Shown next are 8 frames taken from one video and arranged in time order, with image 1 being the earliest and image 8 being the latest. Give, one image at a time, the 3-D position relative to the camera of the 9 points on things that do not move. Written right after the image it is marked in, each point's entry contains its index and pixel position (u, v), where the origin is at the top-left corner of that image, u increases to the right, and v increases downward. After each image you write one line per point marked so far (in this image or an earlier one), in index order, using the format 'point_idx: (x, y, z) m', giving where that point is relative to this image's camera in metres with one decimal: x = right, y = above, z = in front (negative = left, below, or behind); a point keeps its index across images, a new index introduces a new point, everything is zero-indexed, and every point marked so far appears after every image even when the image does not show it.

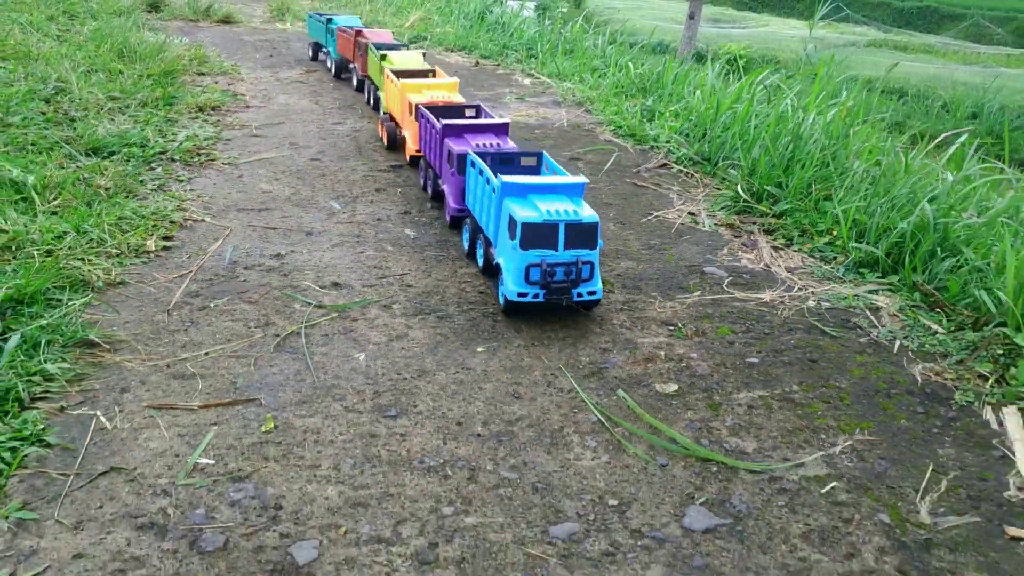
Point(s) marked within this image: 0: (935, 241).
0: (+1.9, +0.2, +4.2) m
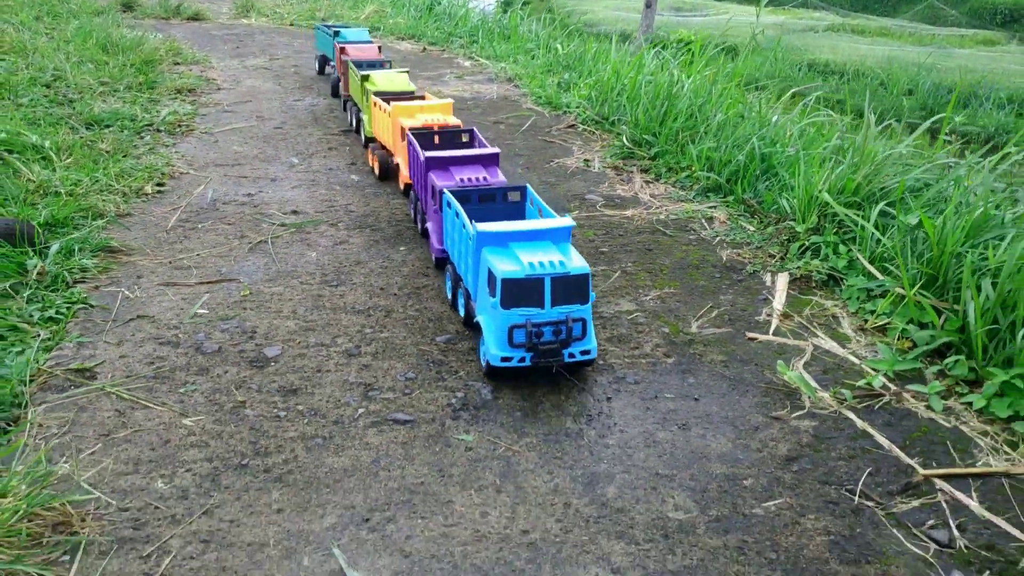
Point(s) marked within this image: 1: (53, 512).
0: (+1.4, +0.7, +5.5) m
1: (-1.2, -0.6, +2.5) m
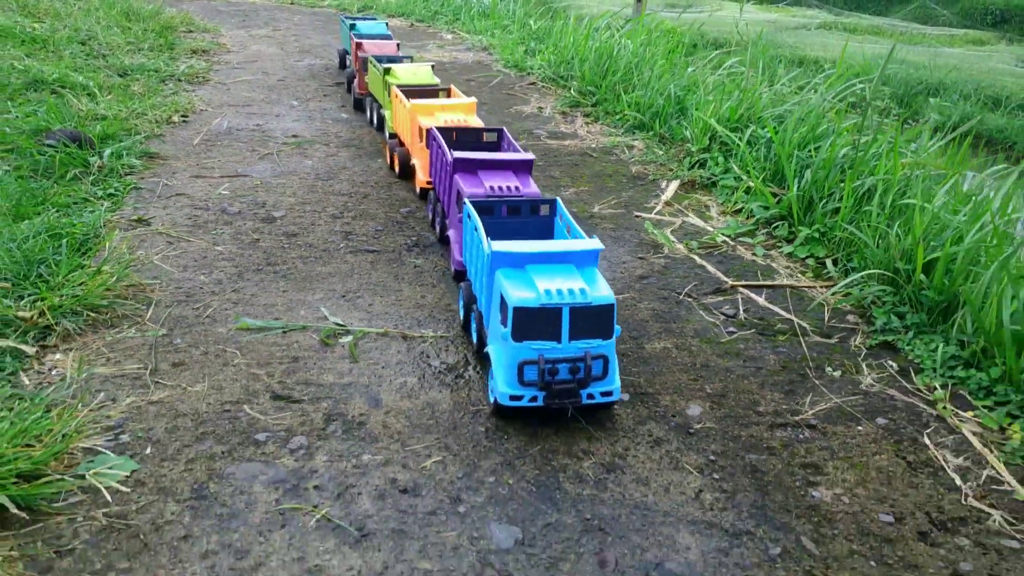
0: (+1.2, +1.3, +6.7) m
1: (-1.5, 0.0, +3.7) m
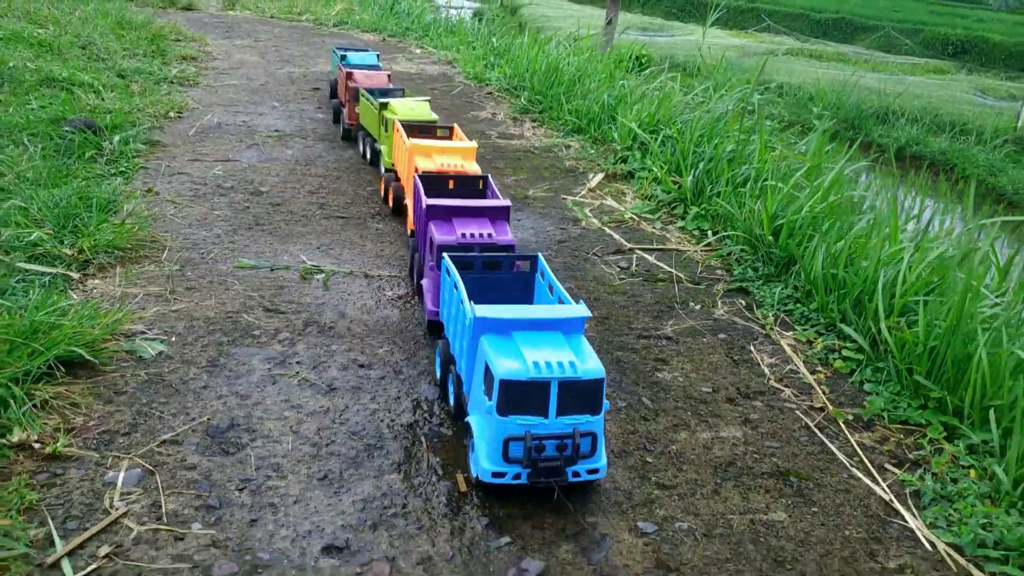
0: (+0.8, +1.5, +7.8) m
1: (-1.8, +0.3, +4.7) m
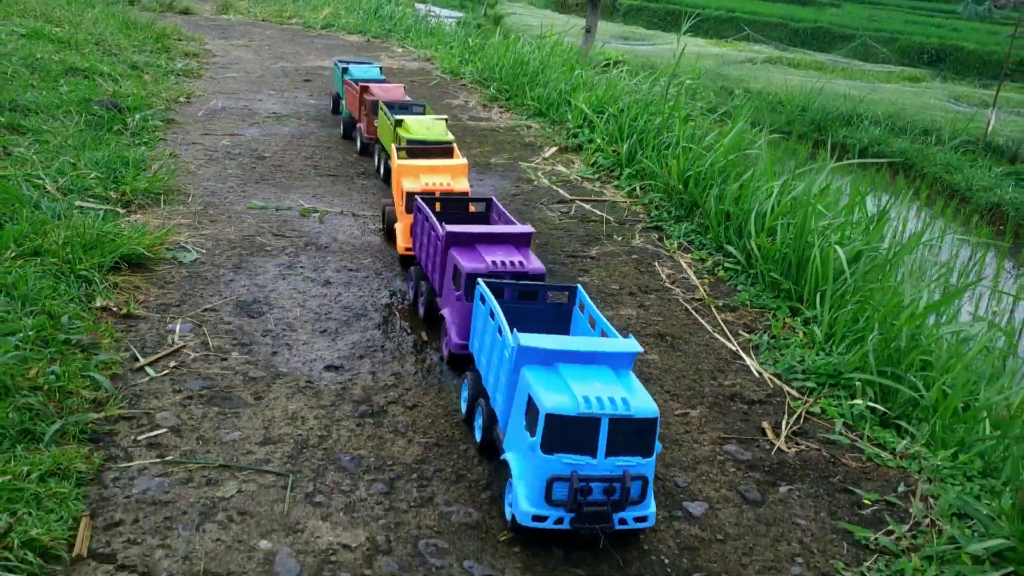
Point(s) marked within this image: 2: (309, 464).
0: (+0.5, +1.8, +8.9) m
1: (-2.1, +0.6, +5.8) m
2: (-0.6, -0.5, +2.9) m
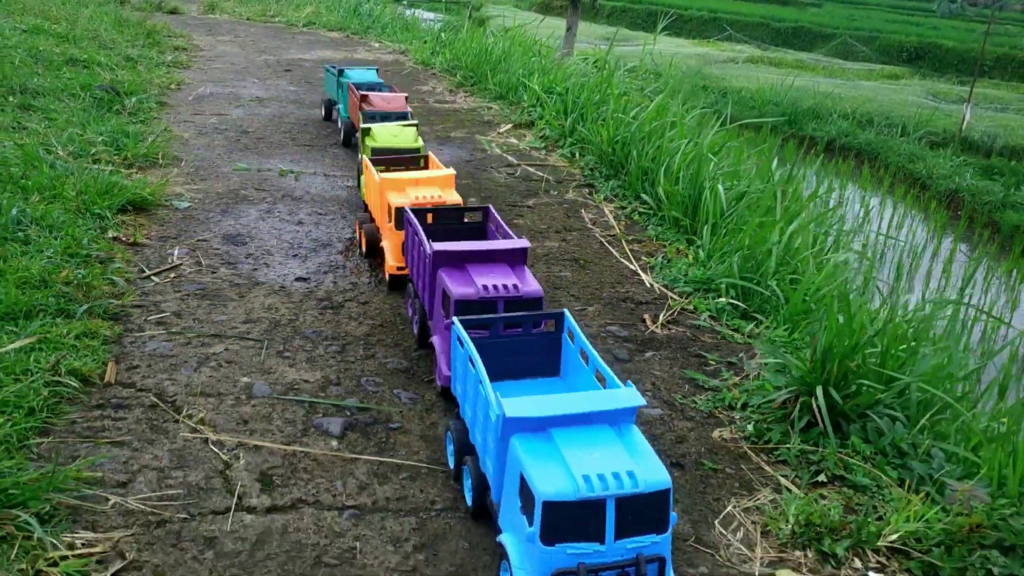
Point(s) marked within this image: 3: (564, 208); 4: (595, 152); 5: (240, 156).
0: (+0.1, +2.1, +9.8) m
1: (-2.4, +1.0, +6.6) m
2: (-0.9, -0.2, +3.7) m
3: (+0.3, +0.5, +6.0) m
4: (+0.6, +1.0, +7.0) m
5: (-2.0, +0.9, +6.7) m
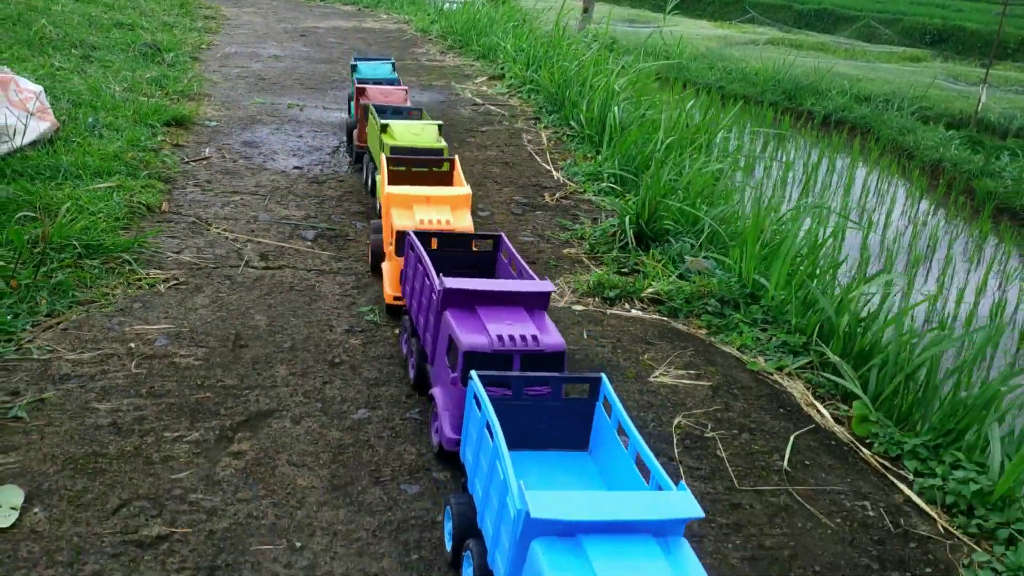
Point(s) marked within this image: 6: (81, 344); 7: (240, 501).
0: (-0.1, +3.0, +11.4) m
1: (-2.7, +1.7, +8.3) m
2: (-1.3, +0.5, +5.4) m
3: (0.0, +1.3, +7.6) m
4: (+0.3, +1.8, +8.6) m
5: (-2.3, +1.7, +8.4) m
6: (-1.5, -0.2, +3.3) m
7: (-0.7, -0.6, +2.6) m
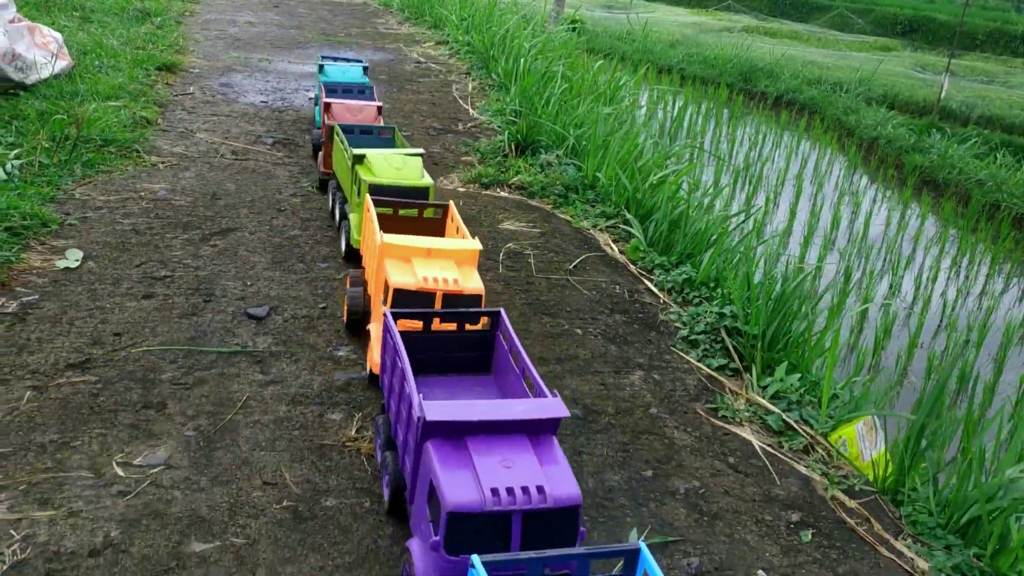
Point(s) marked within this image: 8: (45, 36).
0: (-0.9, +3.8, +12.9) m
1: (-3.4, +2.5, +9.8) m
2: (-2.0, +1.3, +7.0) m
3: (-0.7, +2.0, +9.2) m
4: (-0.4, +2.5, +10.2) m
5: (-3.0, +2.5, +9.9) m
6: (-2.1, +0.5, +4.9) m
7: (-1.3, +0.1, +4.2) m
8: (-3.5, +1.9, +7.0) m
